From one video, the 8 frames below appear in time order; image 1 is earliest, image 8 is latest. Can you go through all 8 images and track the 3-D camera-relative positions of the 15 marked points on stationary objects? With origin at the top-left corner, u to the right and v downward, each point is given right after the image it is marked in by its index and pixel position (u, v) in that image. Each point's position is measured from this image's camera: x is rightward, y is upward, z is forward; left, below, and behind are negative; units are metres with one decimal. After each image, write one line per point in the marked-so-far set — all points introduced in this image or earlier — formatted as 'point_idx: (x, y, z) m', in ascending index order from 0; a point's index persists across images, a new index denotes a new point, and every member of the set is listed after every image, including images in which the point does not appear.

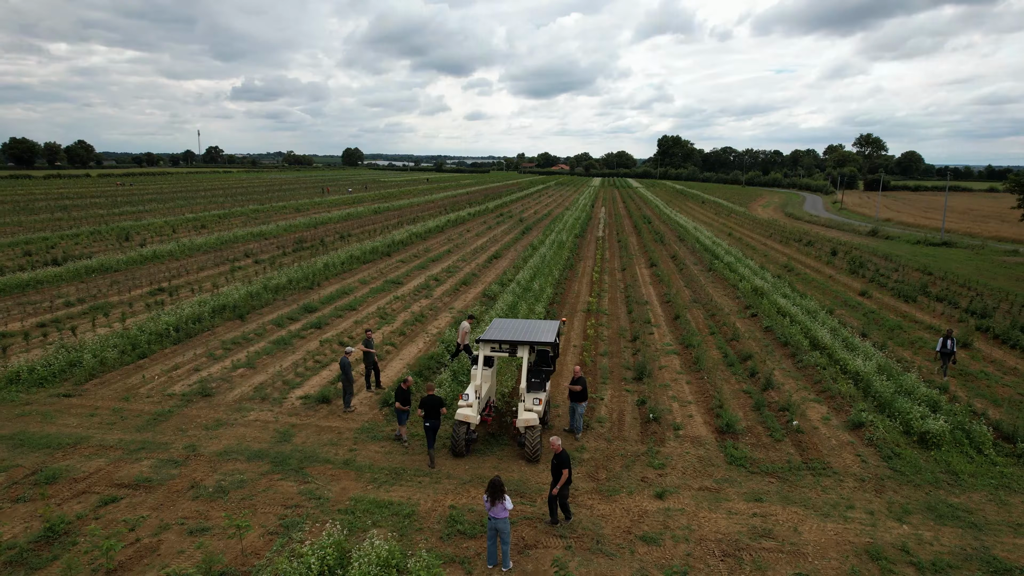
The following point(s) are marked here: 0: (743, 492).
0: (+3.3, -2.9, +9.7) m
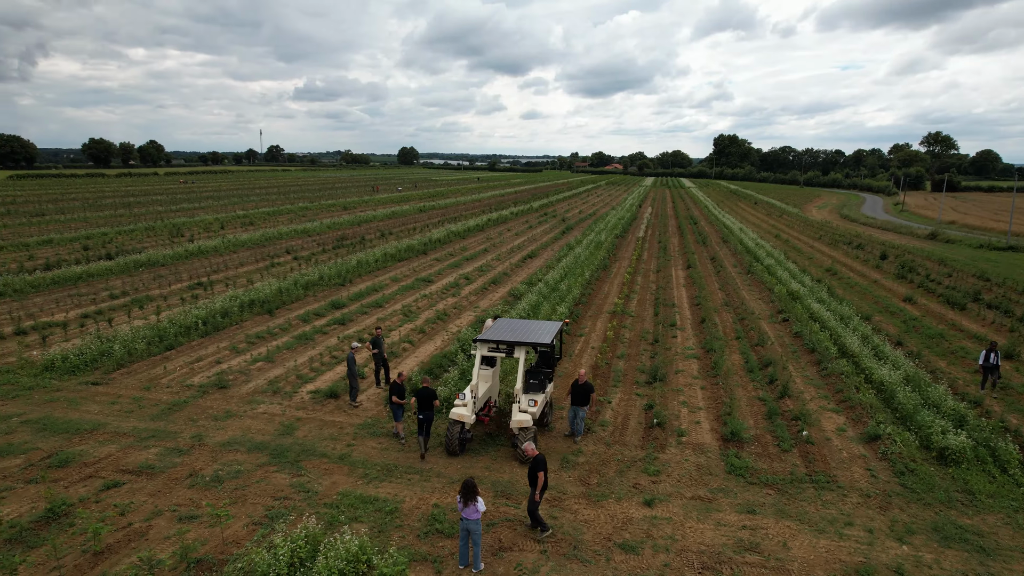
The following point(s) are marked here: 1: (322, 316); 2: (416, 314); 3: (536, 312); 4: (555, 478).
0: (+3.1, -3.0, +9.4) m
1: (-5.3, -0.8, +18.8) m
2: (-2.8, -0.8, +19.4) m
3: (+0.7, -0.6, +19.2) m
4: (+0.6, -2.8, +10.0) m
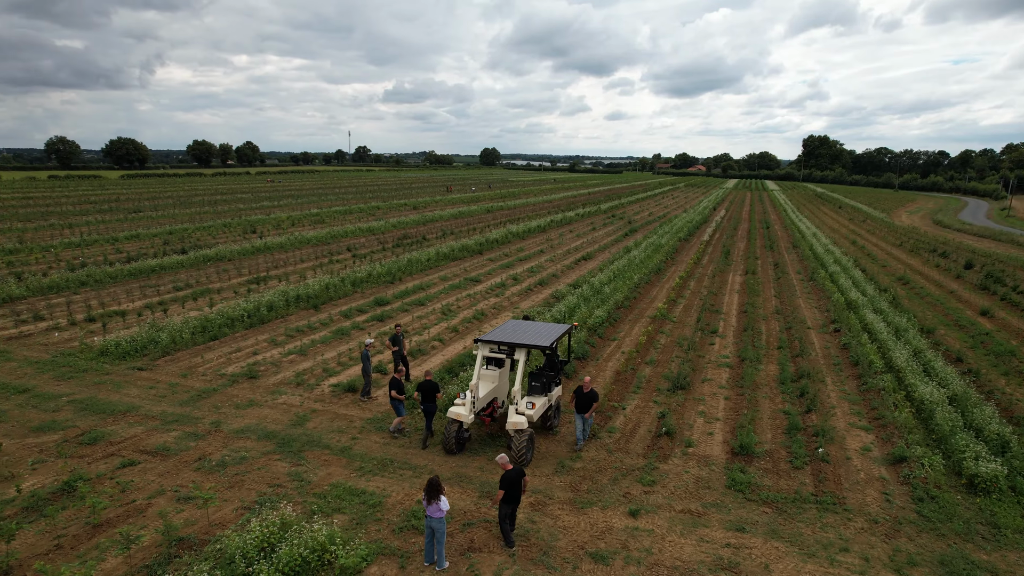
0: (+2.8, -3.1, +9.0) m
1: (-4.2, -0.7, +19.3) m
2: (-1.7, -0.7, +19.7) m
3: (+1.7, -0.7, +19.1) m
4: (+0.5, -2.8, +9.9) m
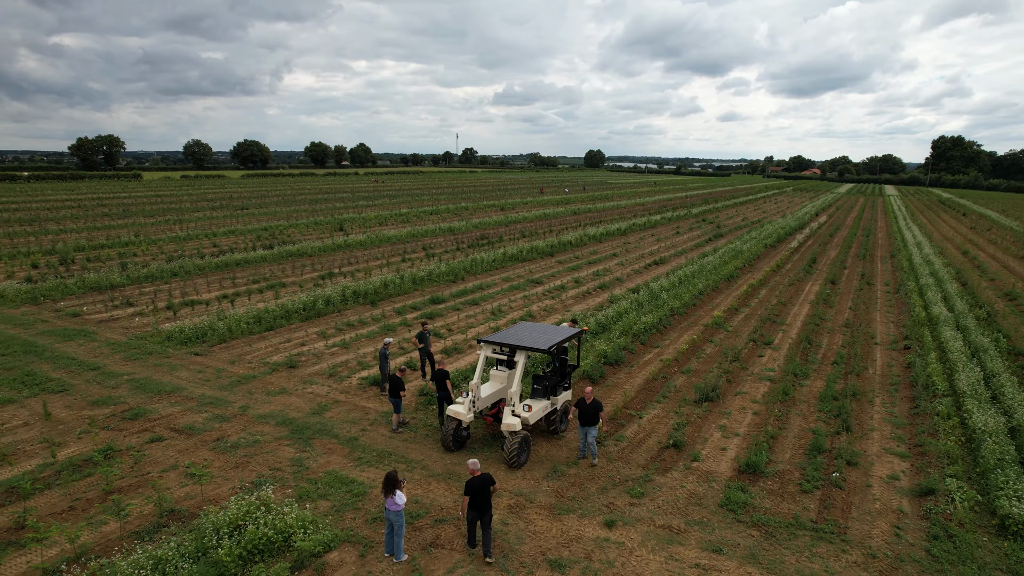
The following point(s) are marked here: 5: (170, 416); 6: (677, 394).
0: (+2.4, -3.2, +8.6) m
1: (-2.8, -0.6, +19.9) m
2: (-0.3, -0.8, +19.8) m
3: (+3.0, -0.8, +18.7) m
4: (+0.3, -2.9, +9.9) m
5: (-6.0, -2.3, +12.0) m
6: (+3.3, -2.1, +13.7) m
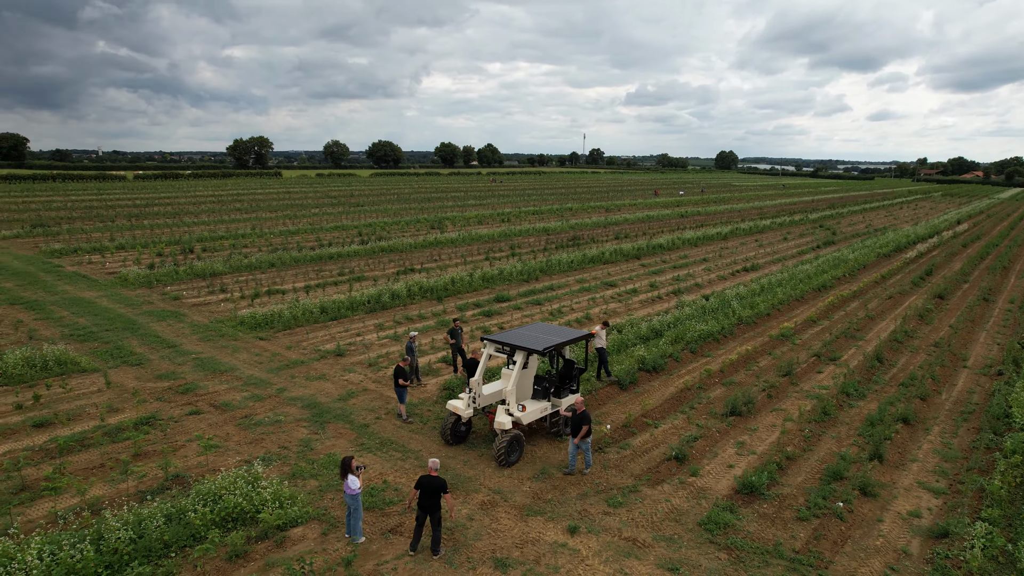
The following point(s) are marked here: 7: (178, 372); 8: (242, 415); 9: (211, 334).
0: (+1.9, -3.3, +8.3) m
1: (-1.0, -0.6, +20.4) m
2: (+1.4, -0.8, +19.8) m
3: (+4.4, -1.0, +18.1) m
4: (0.0, -2.9, +9.9) m
5: (-5.8, -2.0, +13.2) m
6: (+3.7, -2.3, +13.1) m
7: (-7.0, -1.8, +14.3) m
8: (-4.8, -2.3, +12.2) m
9: (-7.4, -1.2, +16.8) m
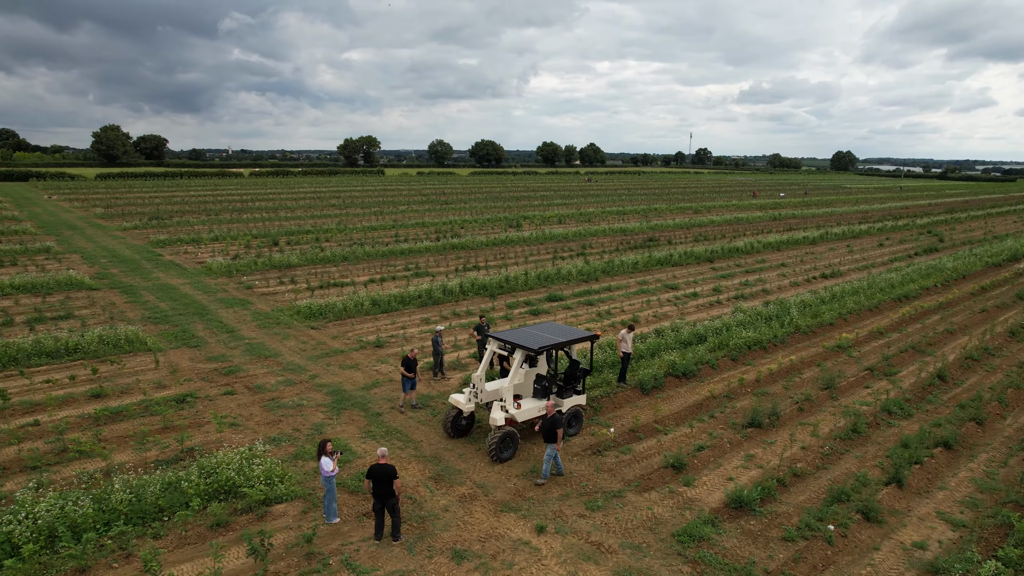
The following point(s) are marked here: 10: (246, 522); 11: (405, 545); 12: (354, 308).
0: (+1.4, -3.3, +8.1) m
1: (+0.4, -0.5, +20.5) m
2: (+2.8, -0.8, +19.6) m
3: (+5.5, -1.1, +17.4) m
4: (-0.2, -2.9, +10.0) m
5: (-5.4, -1.8, +14.1) m
6: (+4.0, -2.4, +12.6) m
7: (-6.4, -1.5, +15.5) m
8: (-4.6, -2.1, +13.0) m
9: (-6.4, -0.9, +18.0) m
10: (-3.4, -3.0, +8.7) m
11: (-1.3, -3.2, +8.4) m
12: (-4.4, -0.5, +19.0) m
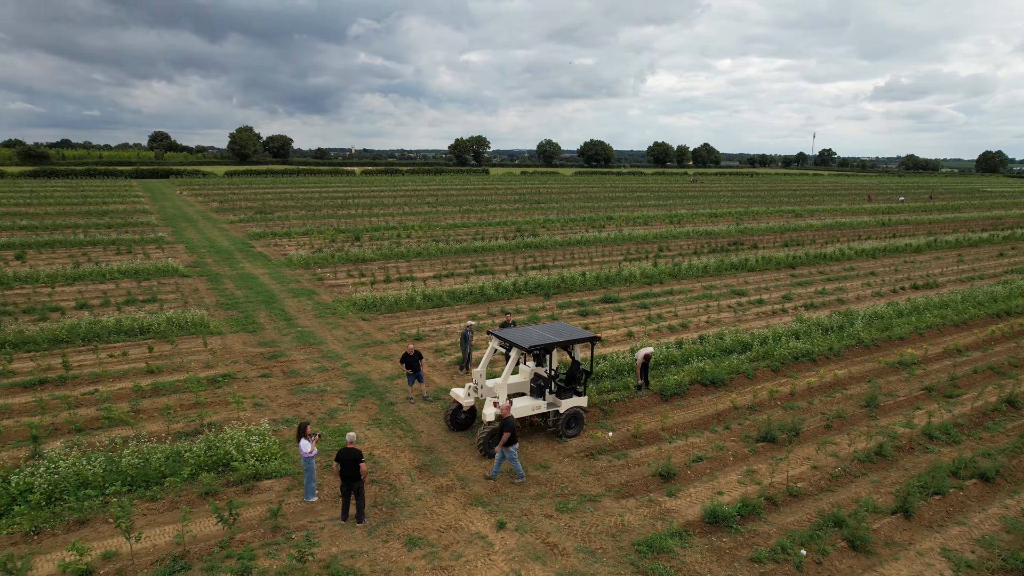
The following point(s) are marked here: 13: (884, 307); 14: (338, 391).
0: (+0.7, -3.3, +8.0) m
1: (+2.0, -0.5, +20.4) m
2: (+4.1, -0.9, +19.1) m
3: (+6.4, -1.3, +16.5) m
4: (-0.5, -2.8, +10.2) m
5: (-4.8, -1.6, +15.1) m
6: (+4.1, -2.5, +12.0) m
7: (-5.7, -1.3, +16.6) m
8: (-4.3, -1.9, +13.8) m
9: (-5.2, -0.7, +19.1) m
10: (-3.8, -2.8, +9.4) m
11: (-1.8, -3.1, +8.7) m
12: (-3.1, -0.4, +19.8) m
13: (+10.8, -0.6, +19.9) m
14: (-3.4, -2.0, +13.4) m
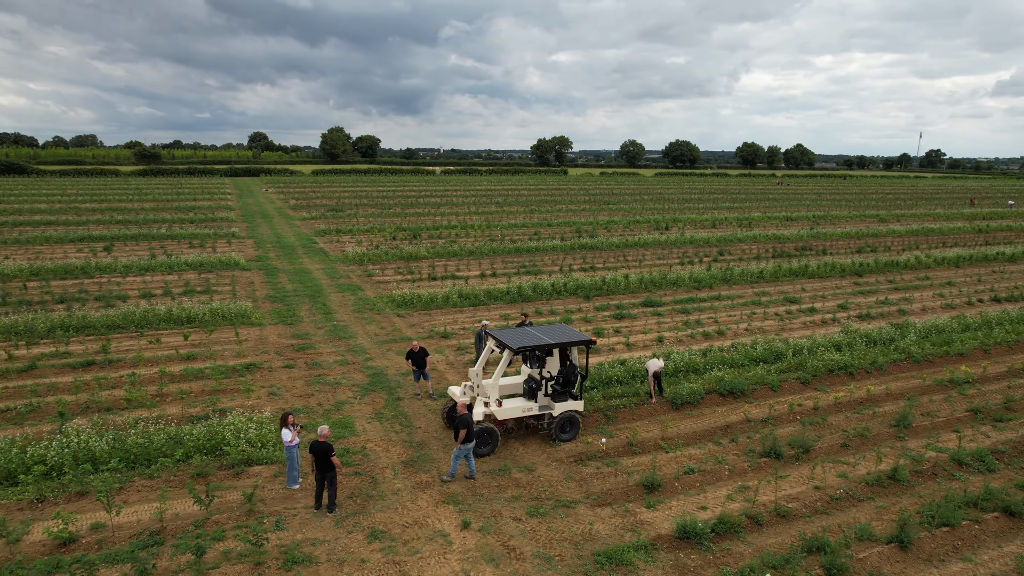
0: (+0.2, -3.3, +7.9) m
1: (+3.1, -0.6, +20.0) m
2: (+5.0, -1.0, +18.4) m
3: (+7.0, -1.5, +15.6) m
4: (-0.8, -2.8, +10.2) m
5: (-4.4, -1.5, +15.6) m
6: (+4.0, -2.6, +11.4) m
7: (-5.0, -1.2, +17.2) m
8: (-4.1, -1.8, +14.3) m
9: (-4.3, -0.6, +19.6) m
10: (-4.2, -2.7, +9.8) m
11: (-2.3, -3.0, +8.9) m
12: (-2.0, -0.3, +20.0) m
13: (+11.7, -0.9, +18.4) m
14: (-3.2, -1.9, +13.8) m
